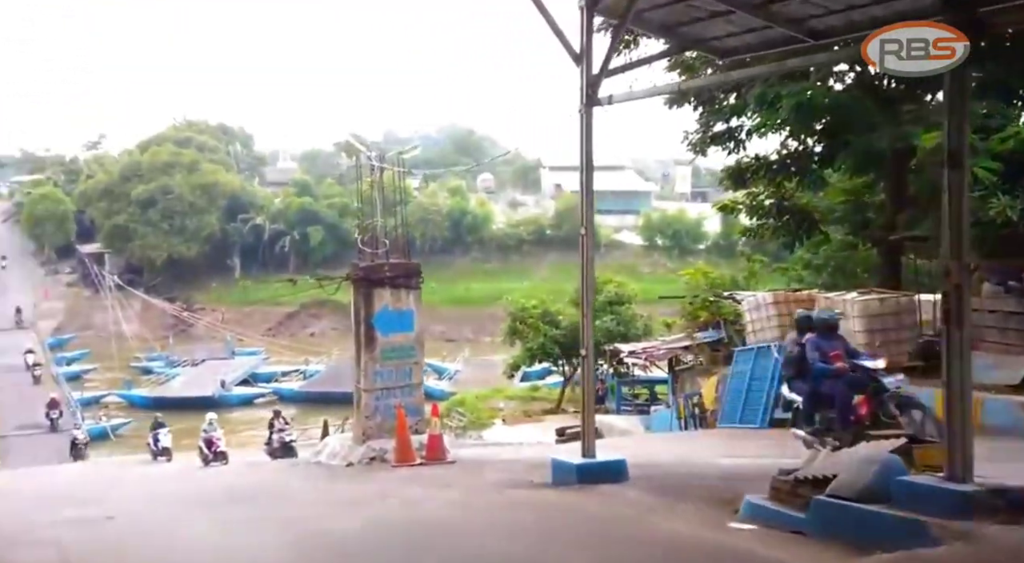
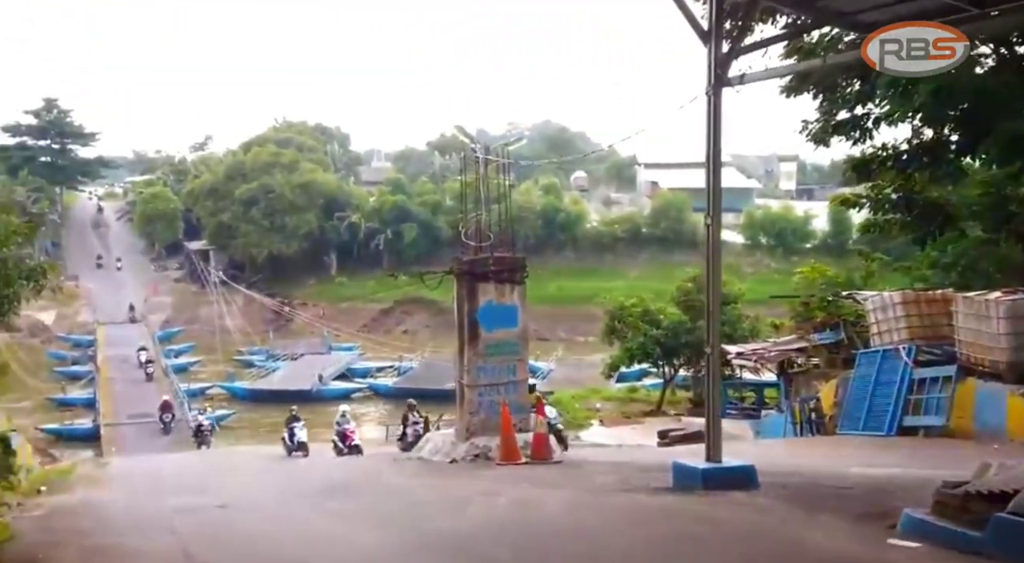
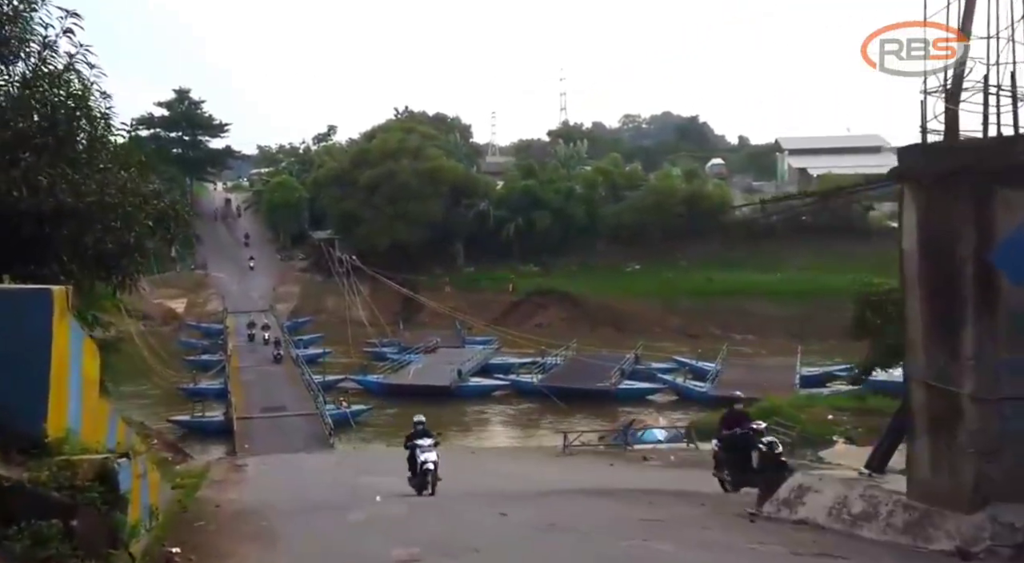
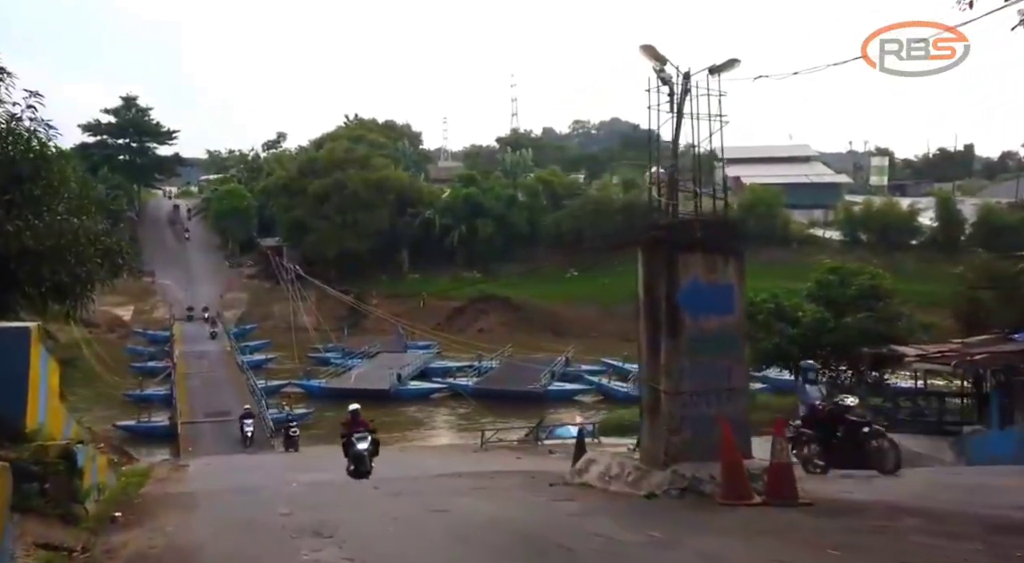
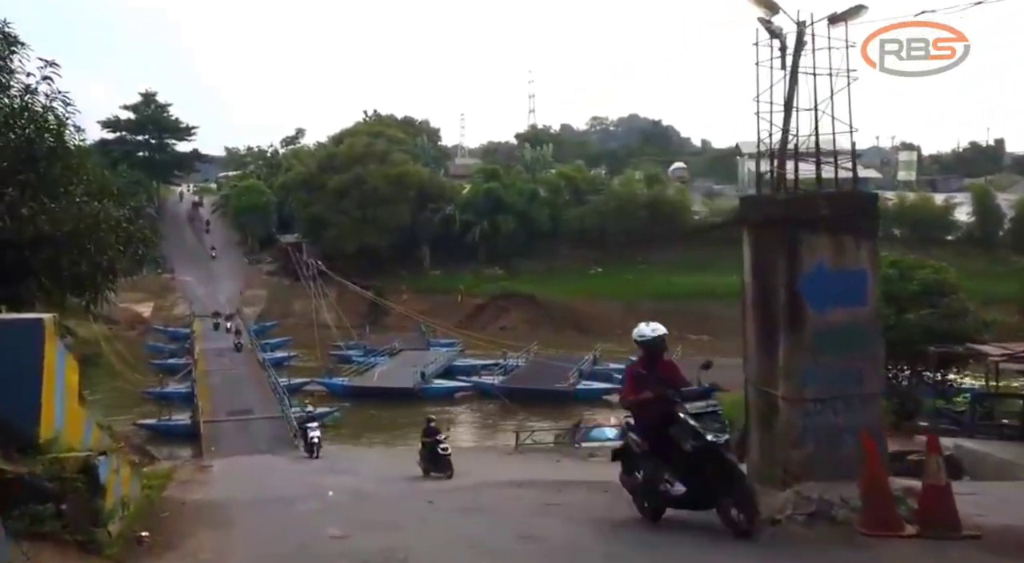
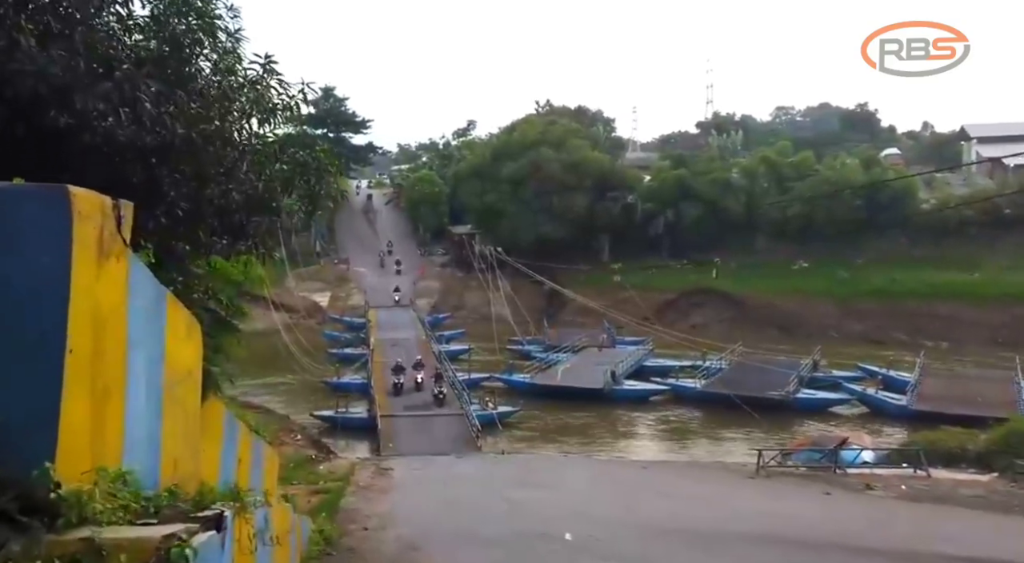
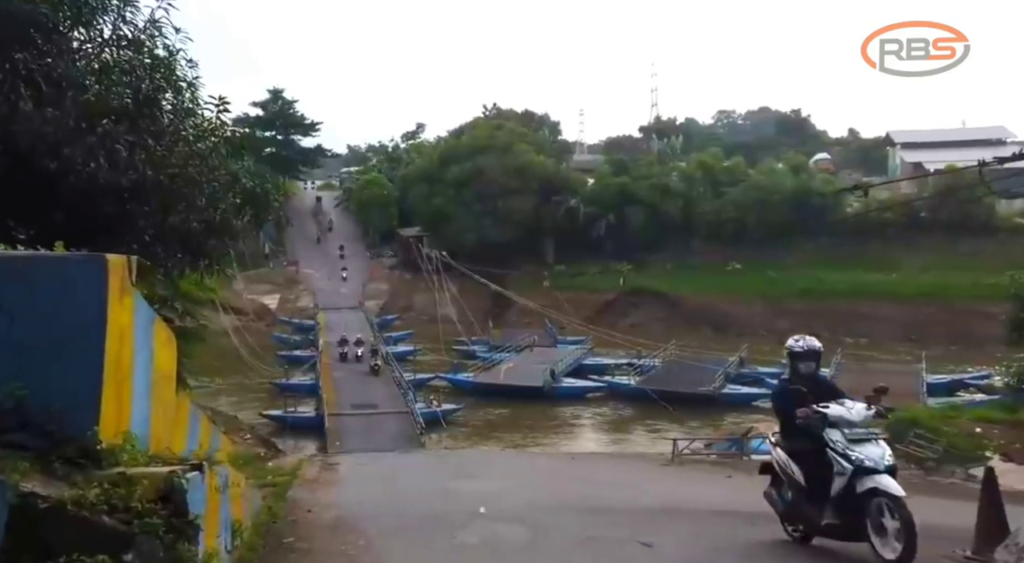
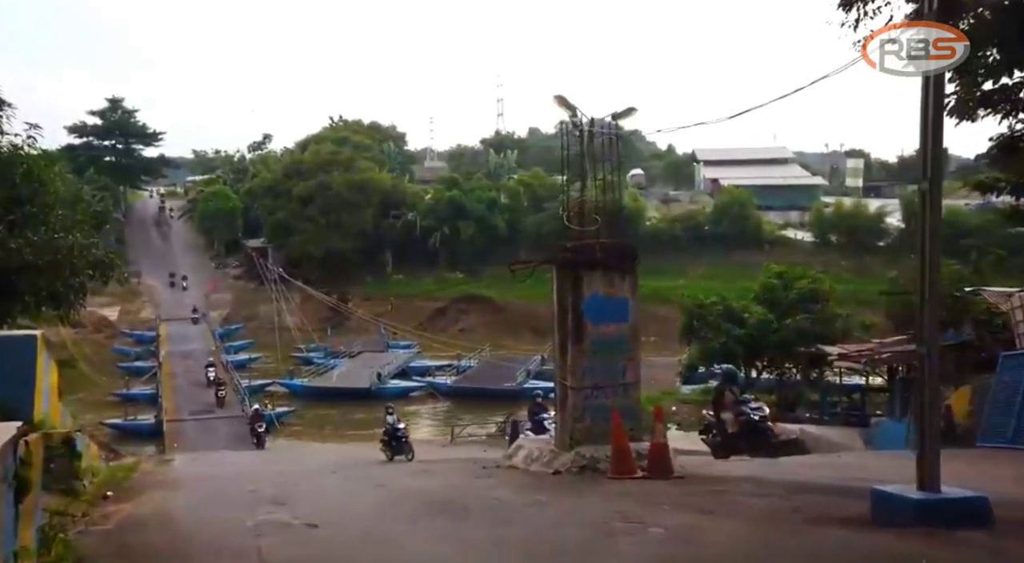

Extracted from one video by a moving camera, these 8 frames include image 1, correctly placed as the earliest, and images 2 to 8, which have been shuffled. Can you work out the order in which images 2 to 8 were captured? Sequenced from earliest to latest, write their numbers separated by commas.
2, 8, 4, 5, 3, 7, 6
